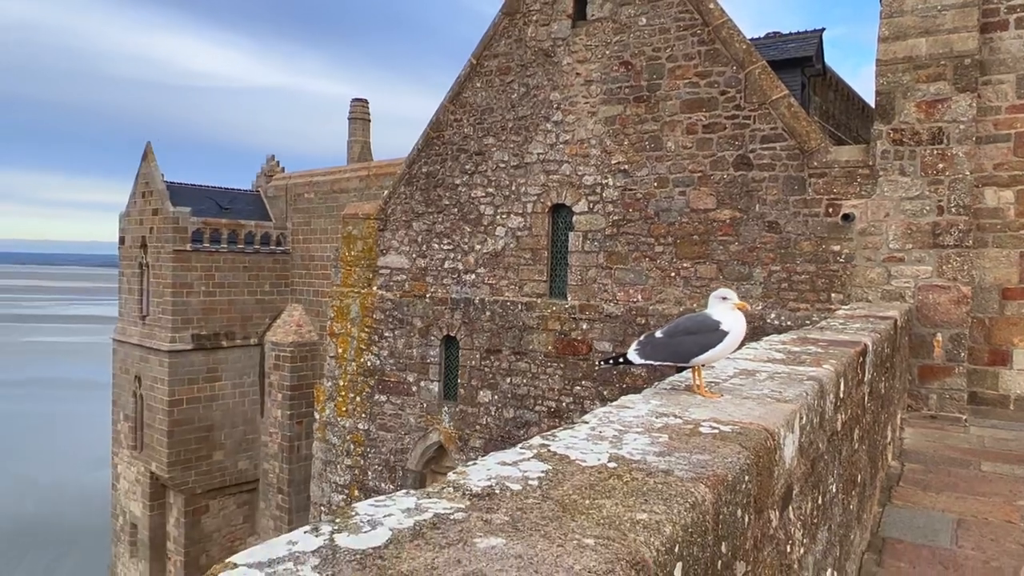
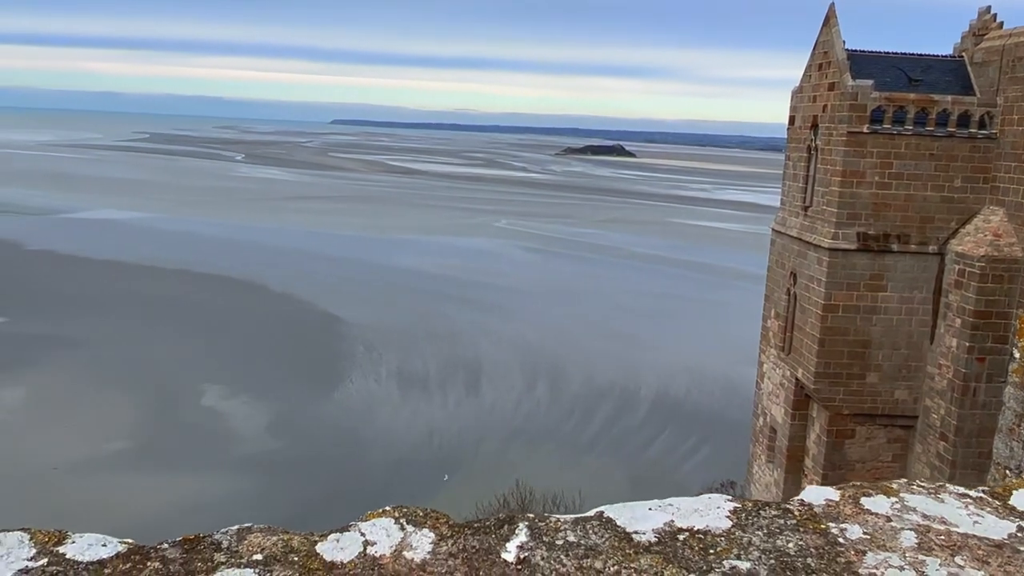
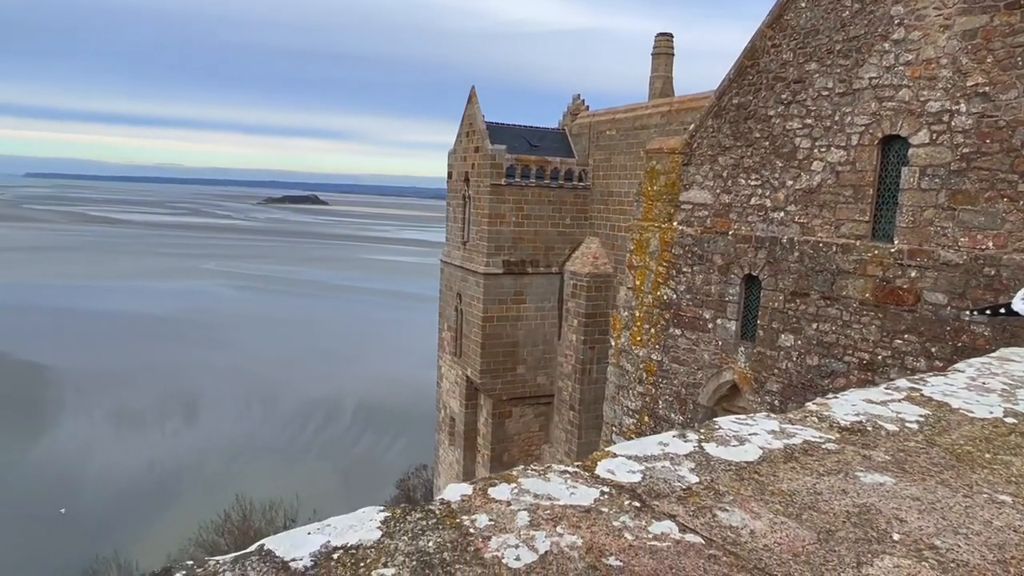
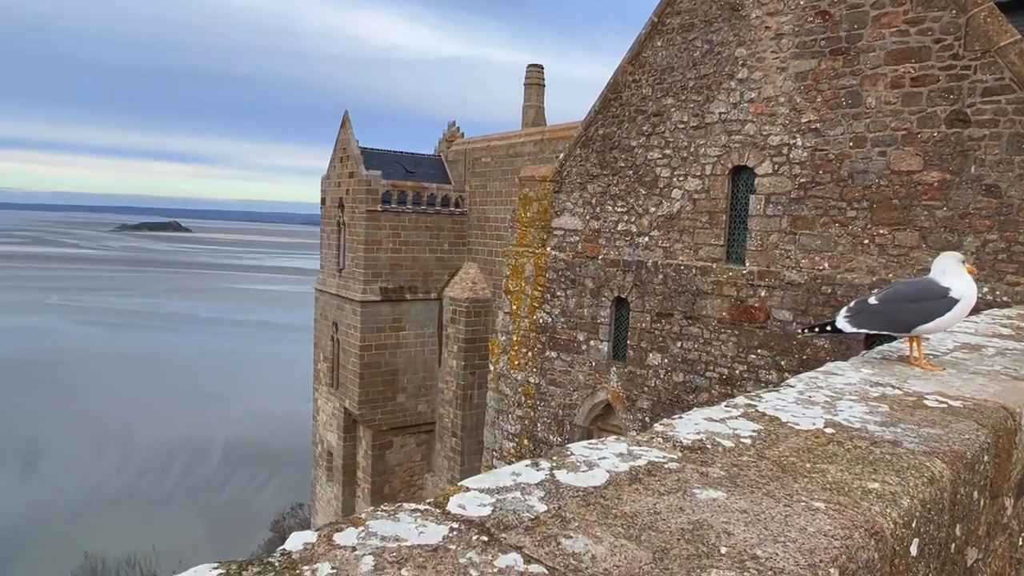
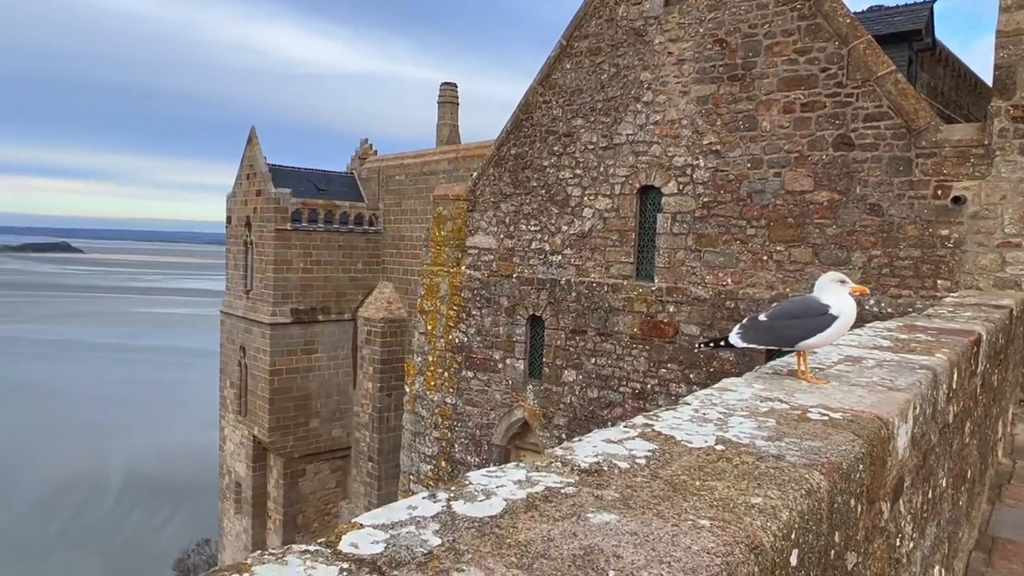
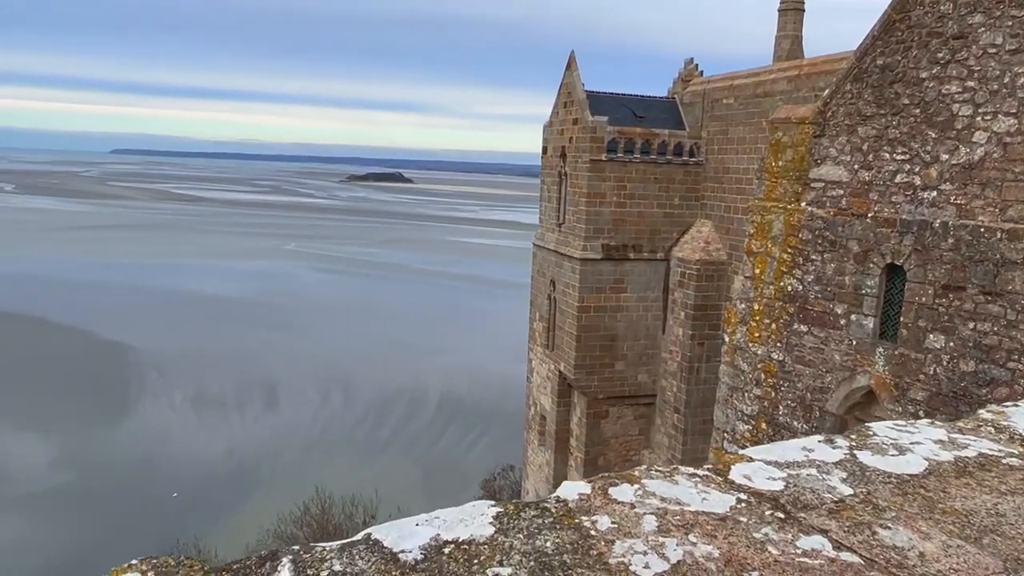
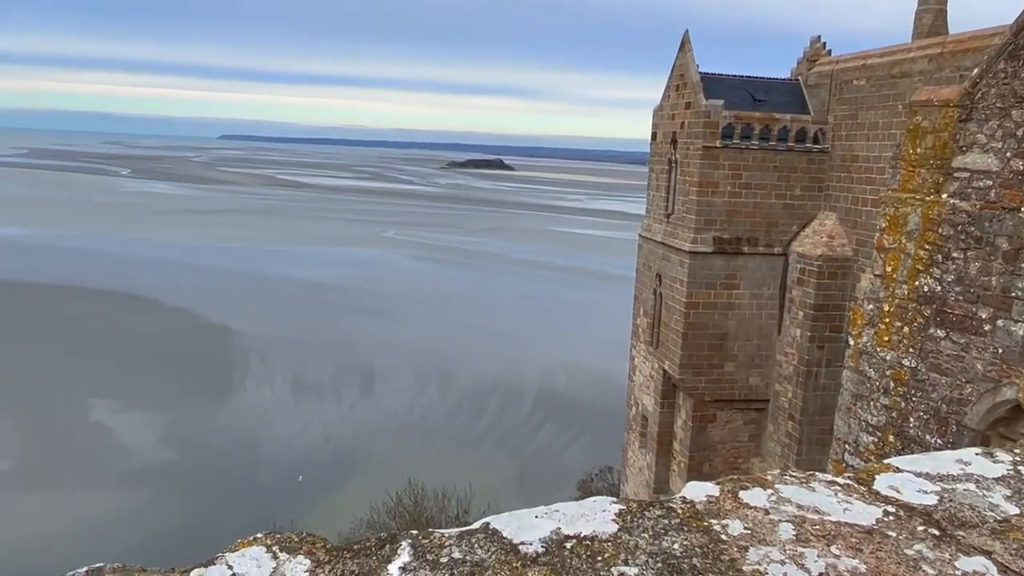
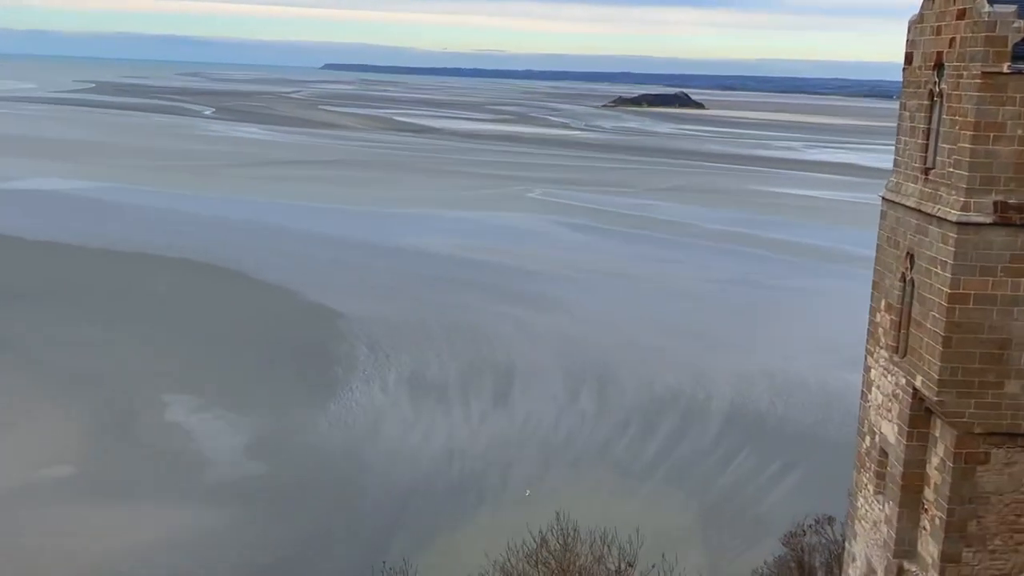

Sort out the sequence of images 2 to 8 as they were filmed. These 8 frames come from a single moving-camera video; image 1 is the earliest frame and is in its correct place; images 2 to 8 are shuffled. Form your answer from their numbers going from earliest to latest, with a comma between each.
5, 4, 3, 6, 7, 2, 8
